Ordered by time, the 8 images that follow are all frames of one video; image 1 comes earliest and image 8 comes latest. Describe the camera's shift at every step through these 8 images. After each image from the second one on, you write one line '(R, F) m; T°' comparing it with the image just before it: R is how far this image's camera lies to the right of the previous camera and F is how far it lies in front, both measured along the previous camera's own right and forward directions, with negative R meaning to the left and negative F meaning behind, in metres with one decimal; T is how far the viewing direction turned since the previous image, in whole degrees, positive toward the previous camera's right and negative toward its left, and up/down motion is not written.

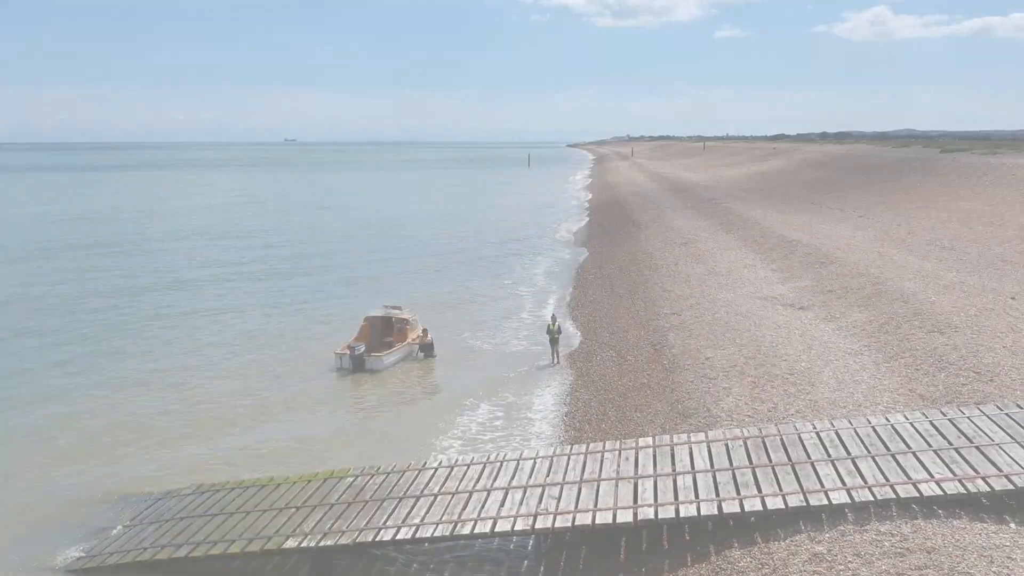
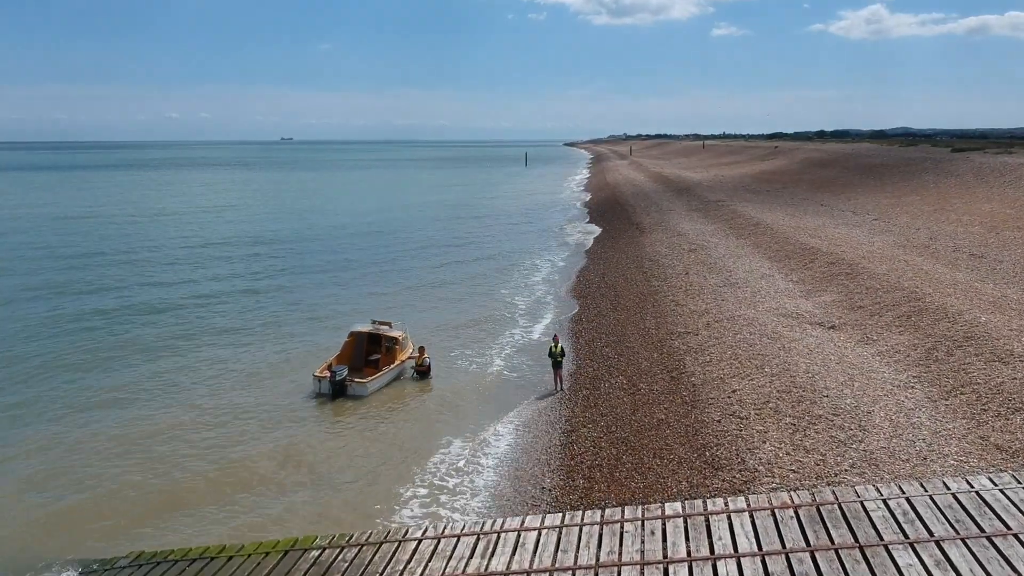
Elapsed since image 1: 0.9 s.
(0.0, +1.8) m; 0°
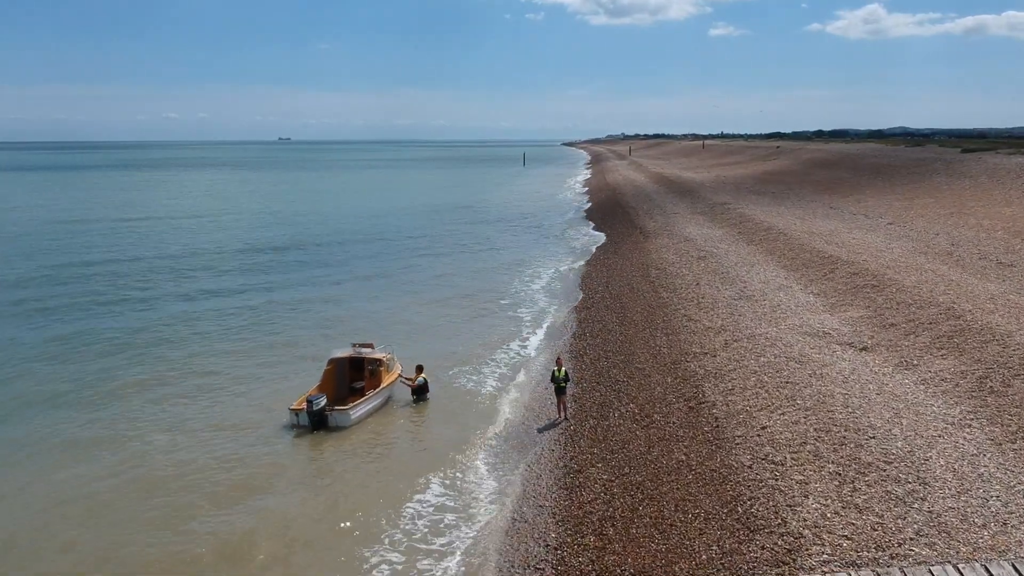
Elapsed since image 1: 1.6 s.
(0.0, +1.5) m; 0°
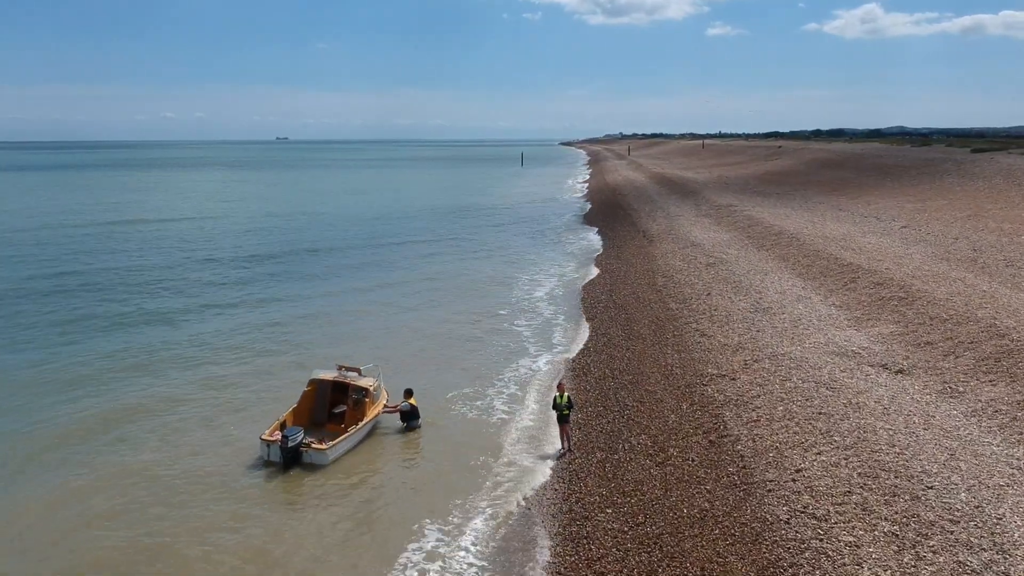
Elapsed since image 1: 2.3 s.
(0.0, +1.4) m; 0°
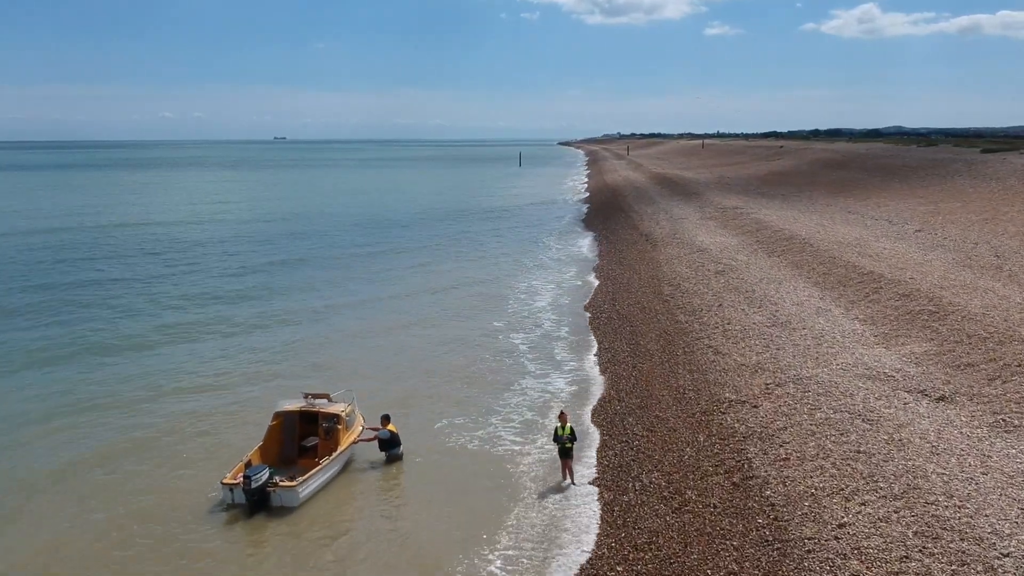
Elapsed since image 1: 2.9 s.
(0.0, +1.4) m; 0°
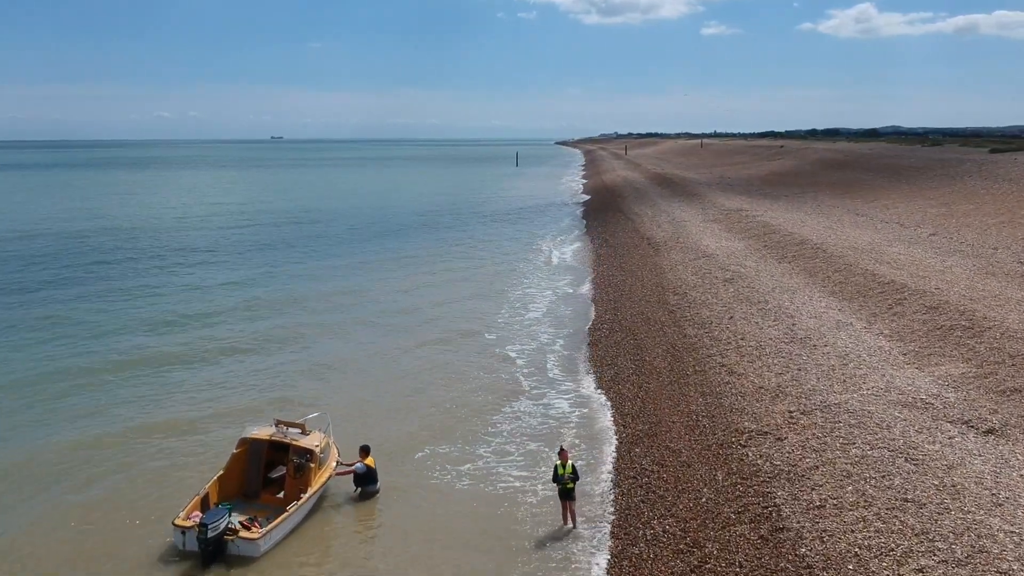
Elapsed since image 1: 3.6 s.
(0.0, +1.3) m; 0°
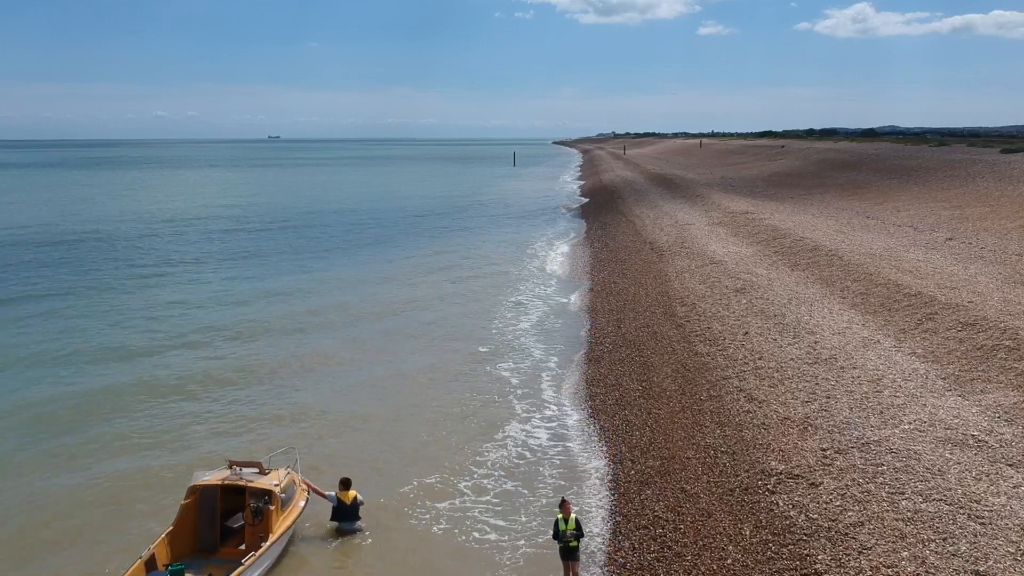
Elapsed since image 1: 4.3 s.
(0.0, +1.4) m; 0°
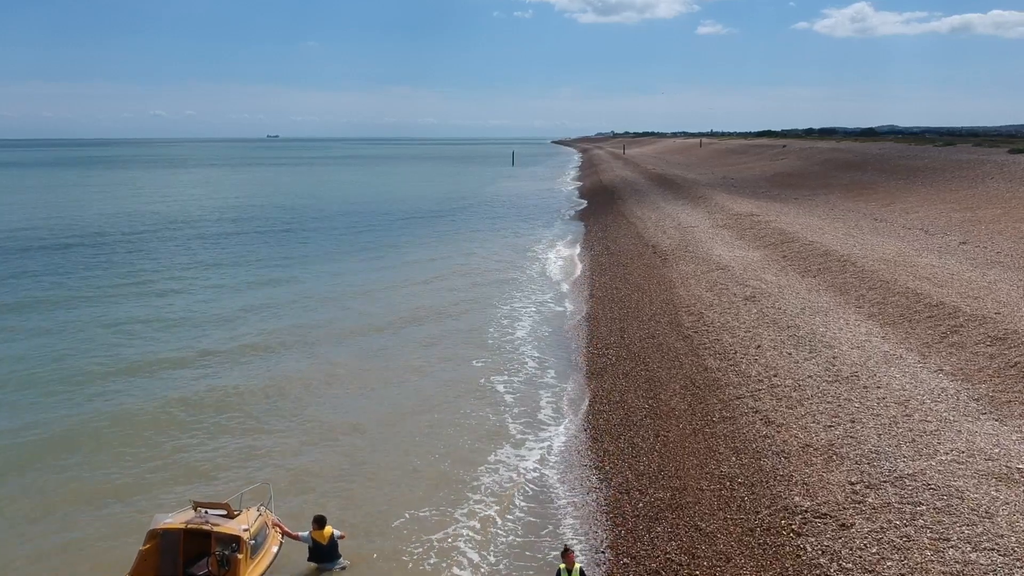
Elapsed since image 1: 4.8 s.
(0.0, +1.0) m; 0°
